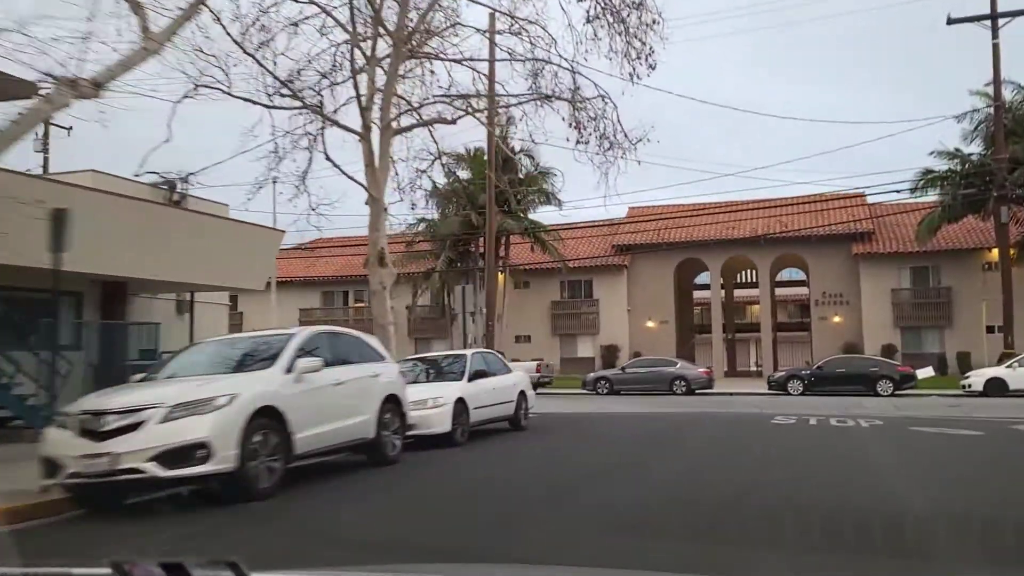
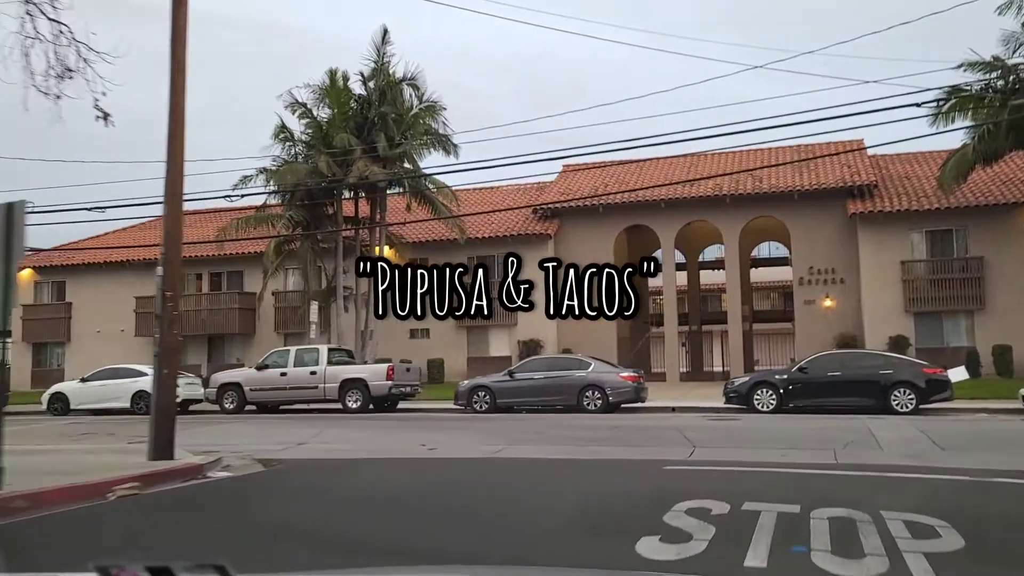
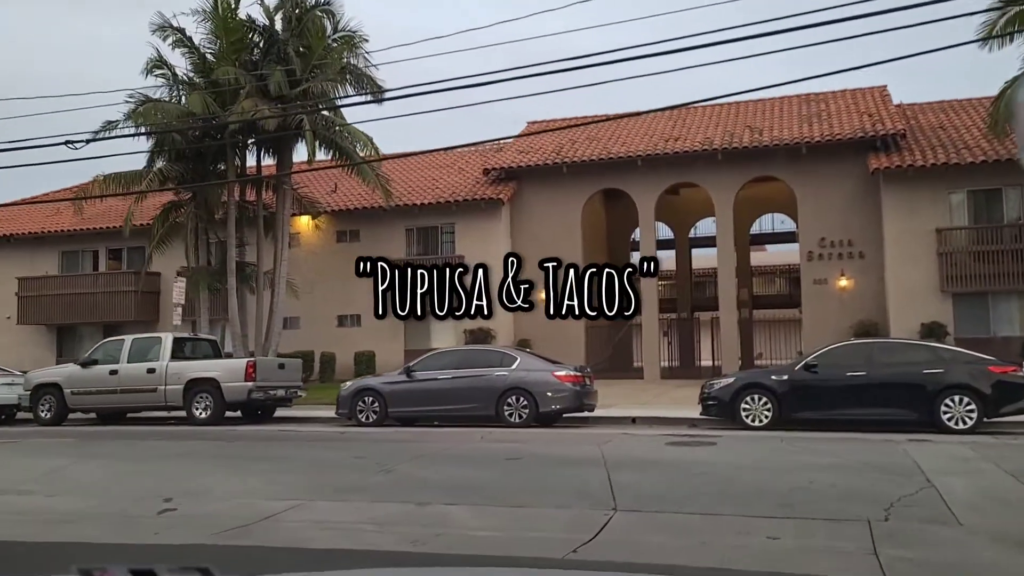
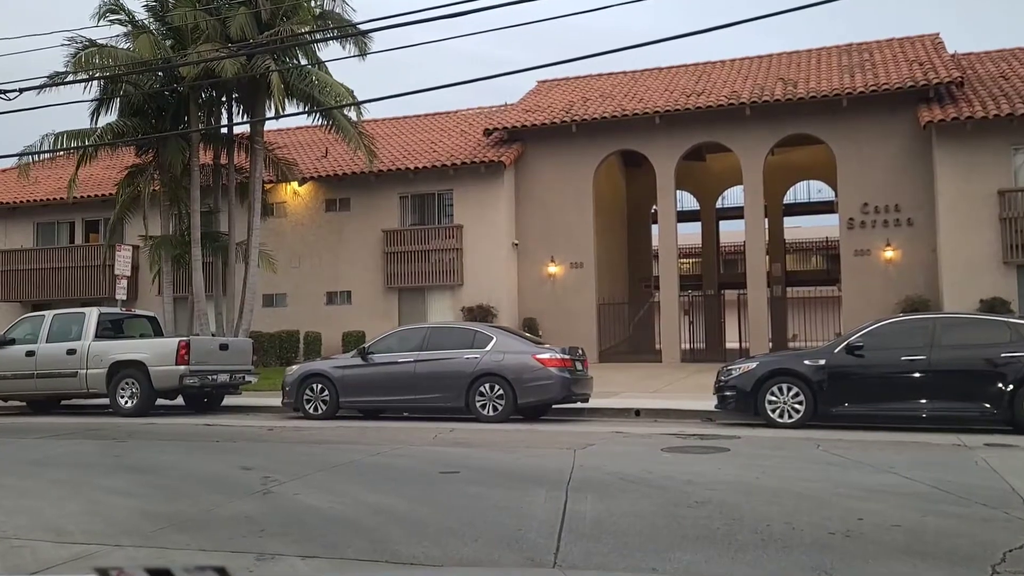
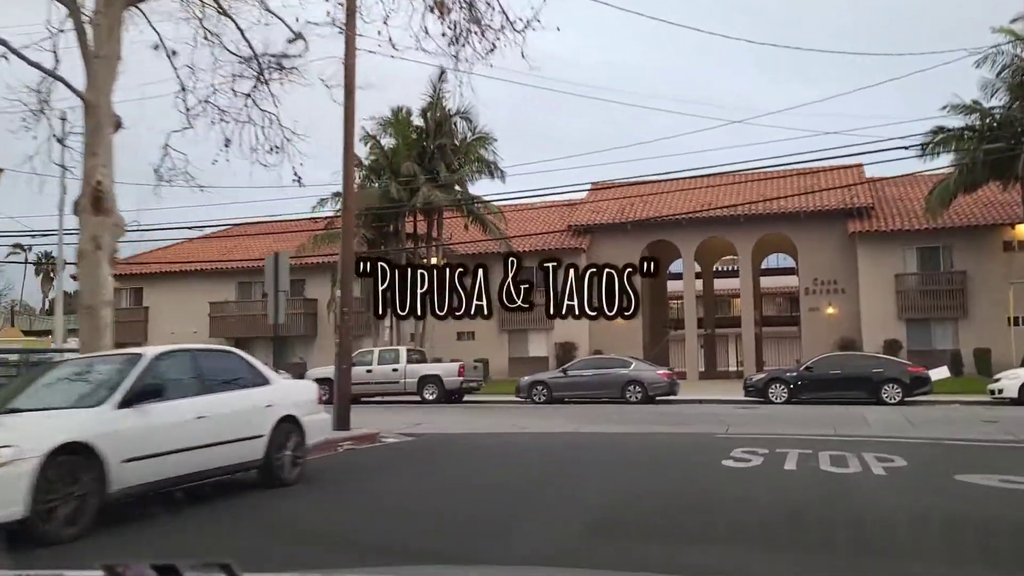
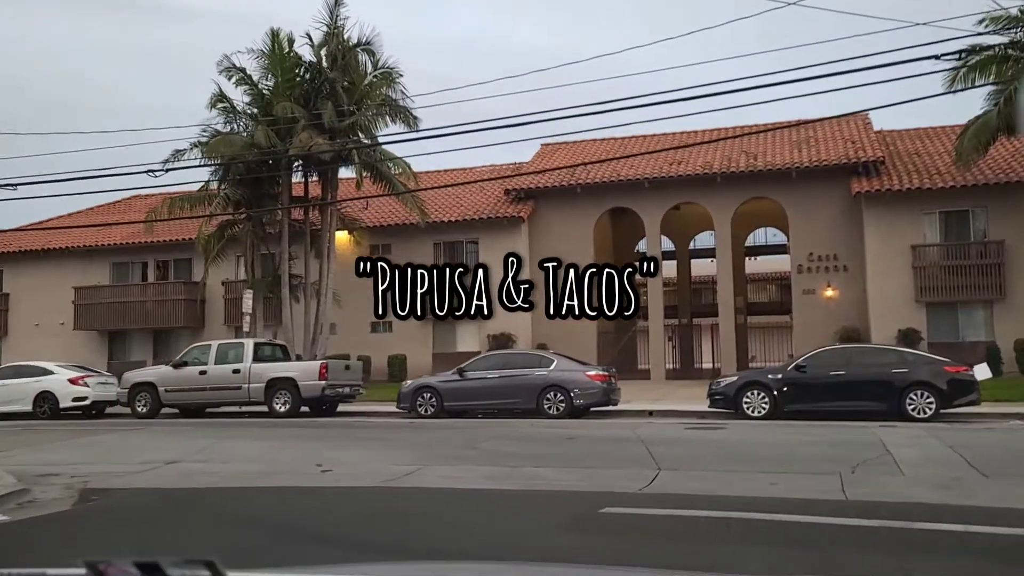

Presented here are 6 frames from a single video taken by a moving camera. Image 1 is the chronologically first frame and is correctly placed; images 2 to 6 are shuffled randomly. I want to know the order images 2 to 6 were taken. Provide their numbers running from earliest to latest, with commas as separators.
5, 2, 6, 3, 4
